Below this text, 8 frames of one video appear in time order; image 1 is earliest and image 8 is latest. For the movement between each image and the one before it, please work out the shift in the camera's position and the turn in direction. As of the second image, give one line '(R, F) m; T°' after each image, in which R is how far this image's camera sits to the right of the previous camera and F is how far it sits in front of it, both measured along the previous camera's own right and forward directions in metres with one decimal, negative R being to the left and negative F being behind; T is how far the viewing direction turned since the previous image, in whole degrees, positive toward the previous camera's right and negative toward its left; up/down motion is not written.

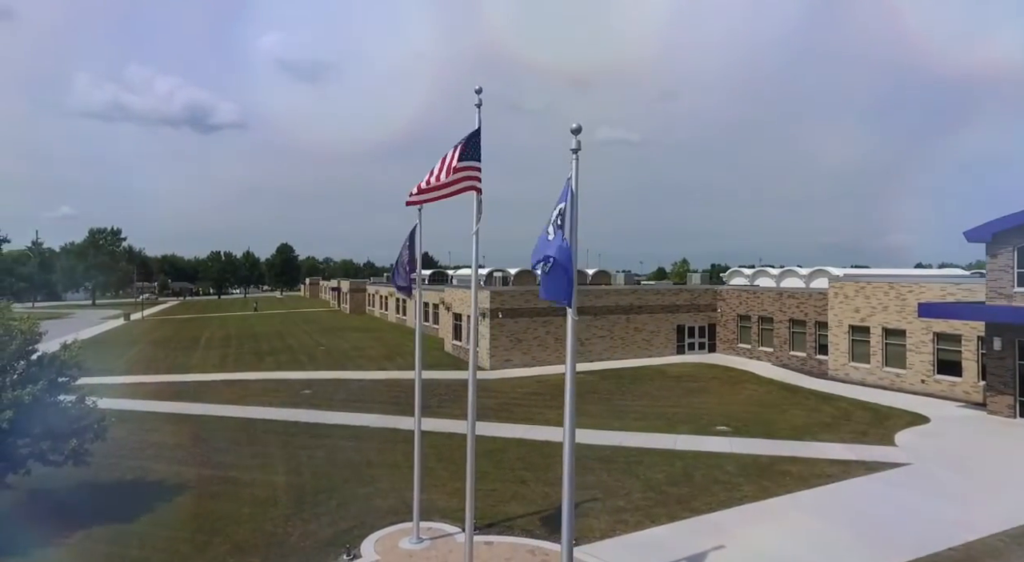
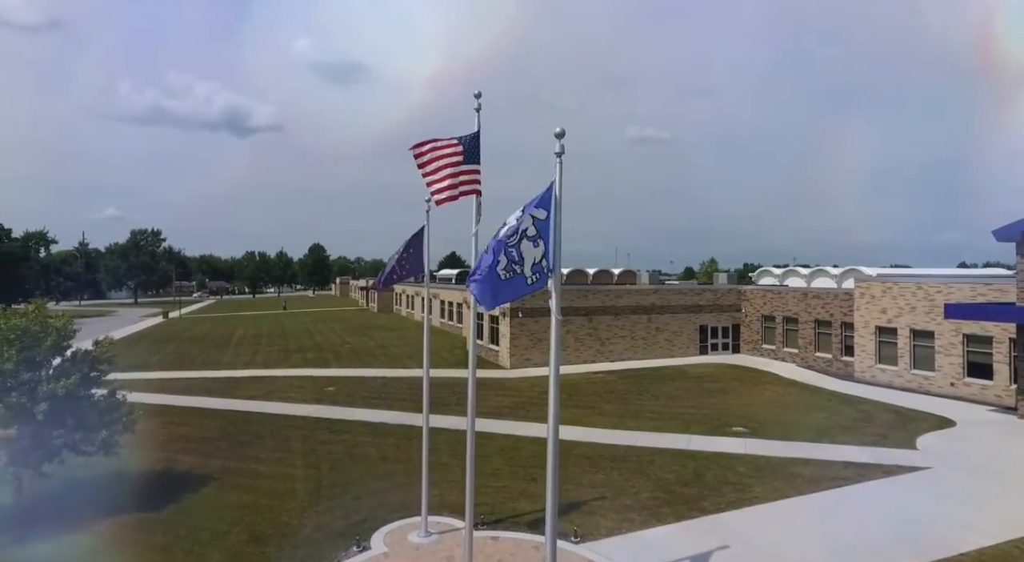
(+0.6, -0.2) m; -3°
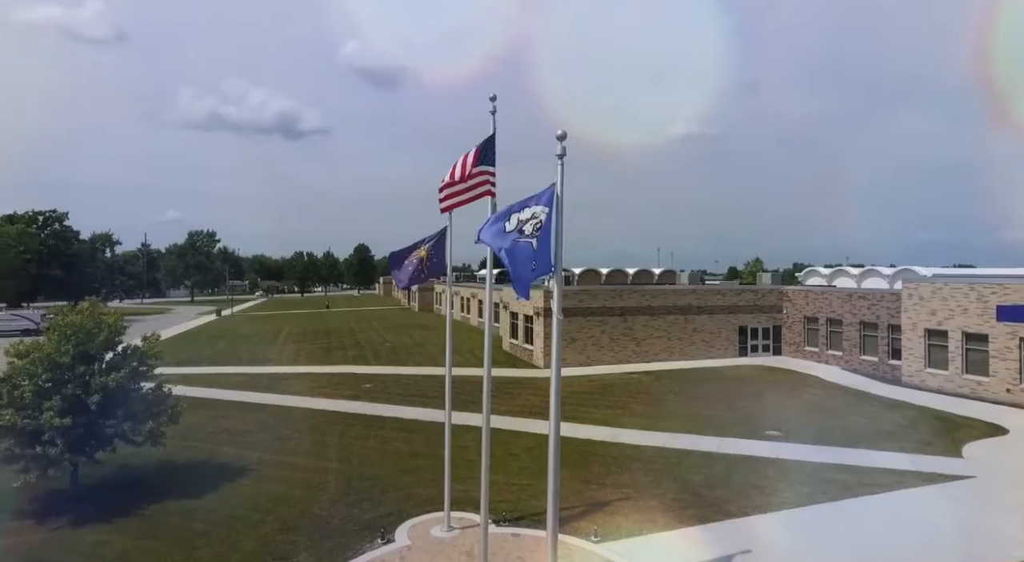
(+0.6, -0.2) m; -4°
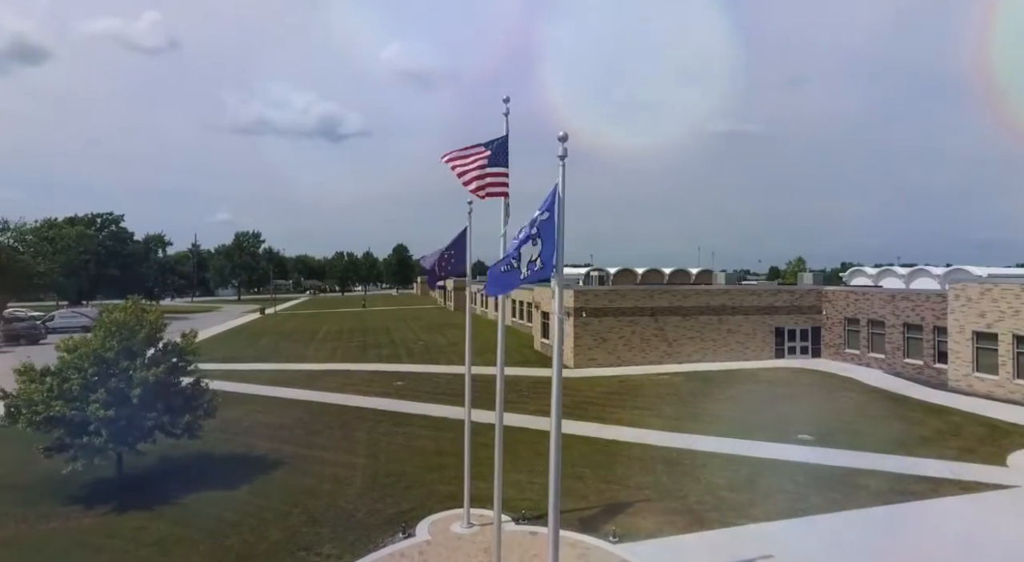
(+0.5, -0.1) m; -4°
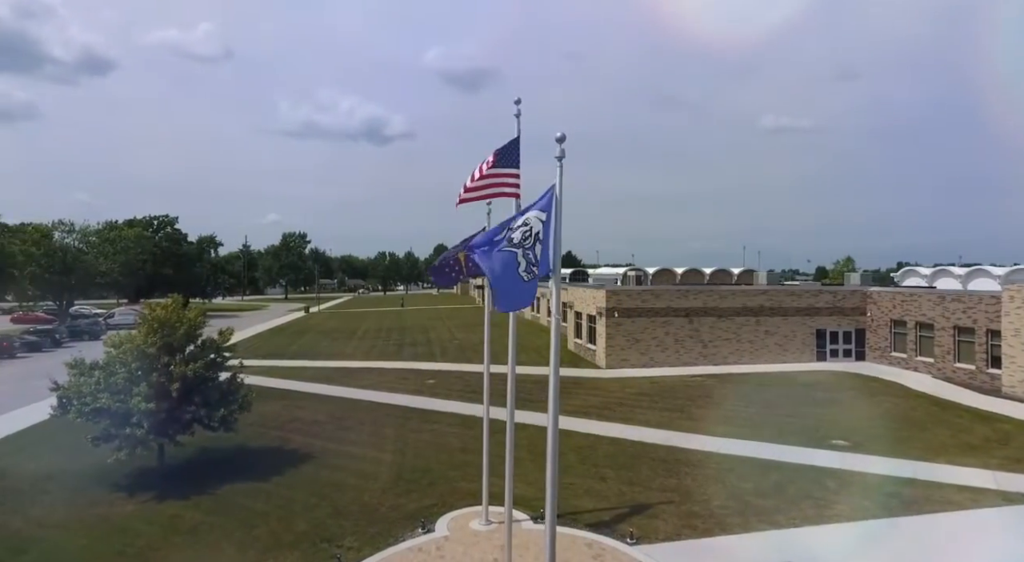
(+0.6, -0.1) m; -4°
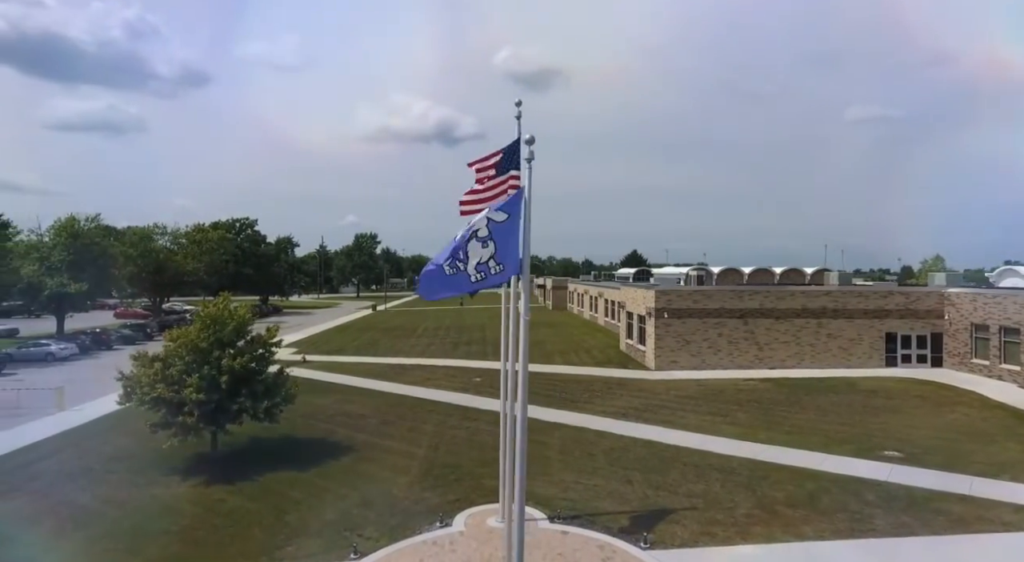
(+1.4, 0.0) m; -8°
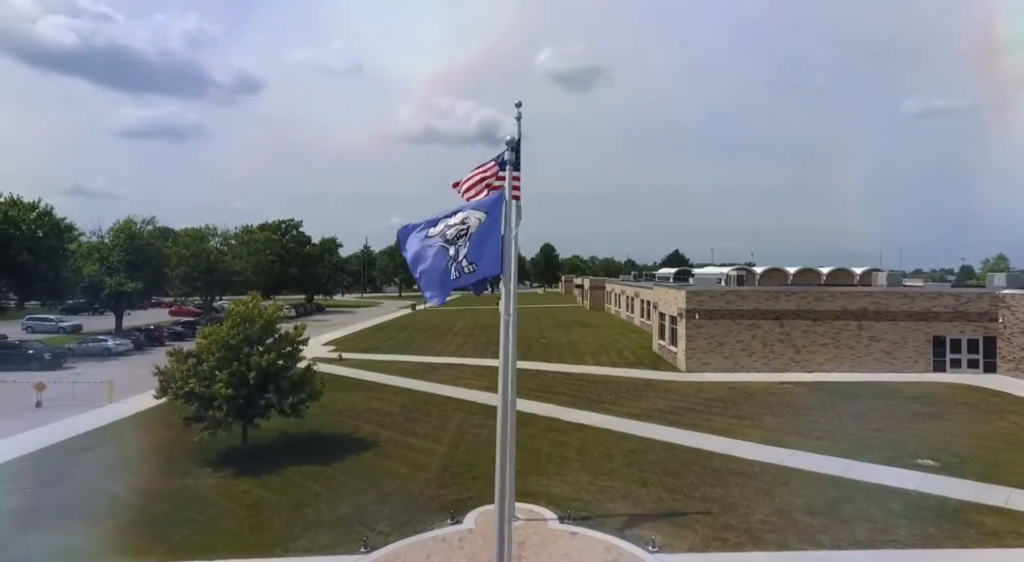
(+0.9, 0.0) m; -5°
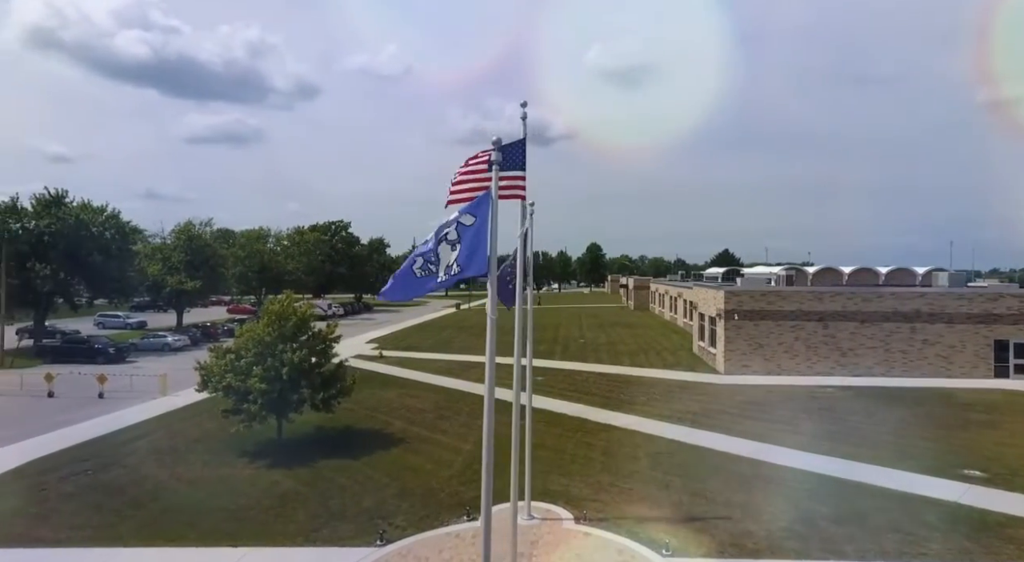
(+0.9, +0.1) m; -5°
